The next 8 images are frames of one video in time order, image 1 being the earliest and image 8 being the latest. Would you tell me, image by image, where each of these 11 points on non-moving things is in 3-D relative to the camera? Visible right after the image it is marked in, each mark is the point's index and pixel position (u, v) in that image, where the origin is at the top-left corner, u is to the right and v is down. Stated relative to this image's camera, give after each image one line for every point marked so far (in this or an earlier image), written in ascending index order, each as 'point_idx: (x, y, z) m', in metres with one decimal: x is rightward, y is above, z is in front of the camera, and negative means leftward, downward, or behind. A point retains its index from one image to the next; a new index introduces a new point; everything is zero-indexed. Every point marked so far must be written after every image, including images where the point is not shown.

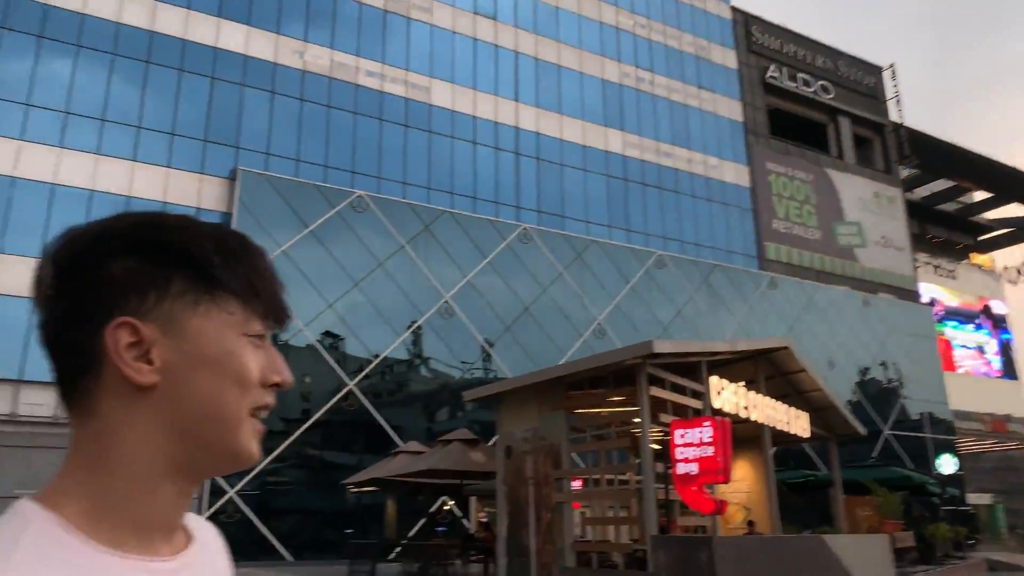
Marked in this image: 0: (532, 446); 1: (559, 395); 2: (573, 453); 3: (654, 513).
0: (+0.6, -2.4, +10.1) m
1: (+0.9, -1.6, +9.9) m
2: (+1.1, -2.4, +9.6) m
3: (+2.0, -3.1, +8.9) m
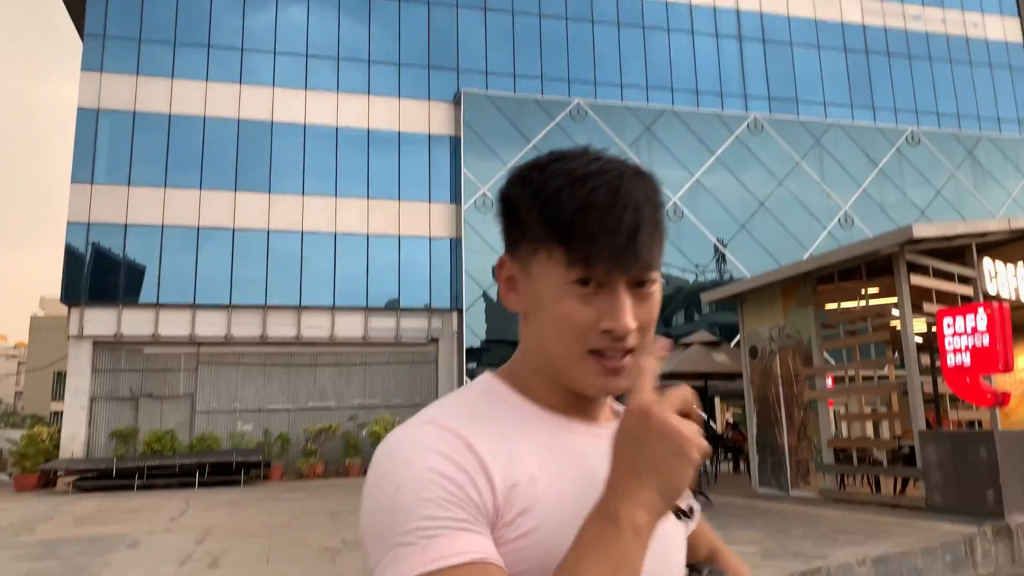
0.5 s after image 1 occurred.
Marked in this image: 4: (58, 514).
0: (+4.0, -0.8, +9.7) m
1: (+4.3, 0.0, +9.3) m
2: (+4.4, -0.8, +9.1) m
3: (+5.3, -1.5, +8.3) m
4: (-7.4, -3.6, +10.6) m
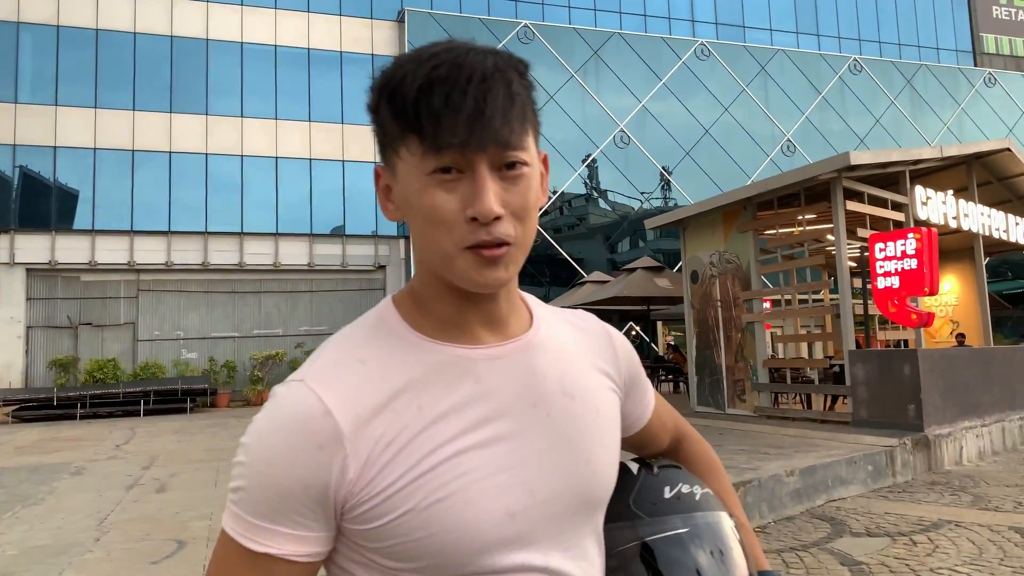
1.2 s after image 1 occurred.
0: (+3.3, +0.3, +9.9) m
1: (+3.5, +1.1, +9.5) m
2: (+3.7, +0.2, +9.4) m
3: (+4.6, -0.6, +8.7) m
4: (-8.2, -2.5, +10.4) m
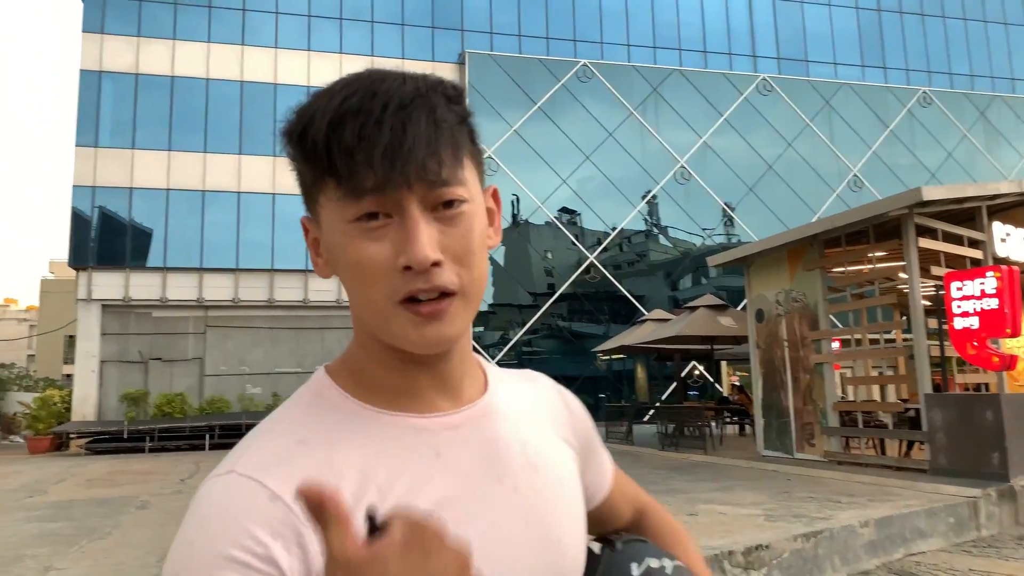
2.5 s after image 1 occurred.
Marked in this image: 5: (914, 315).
0: (+4.1, -0.3, +9.6) m
1: (+4.4, +0.5, +9.3) m
2: (+4.5, -0.3, +9.1) m
3: (+5.3, -1.1, +8.3) m
4: (-7.3, -3.1, +10.8) m
5: (+5.0, -0.3, +8.1) m
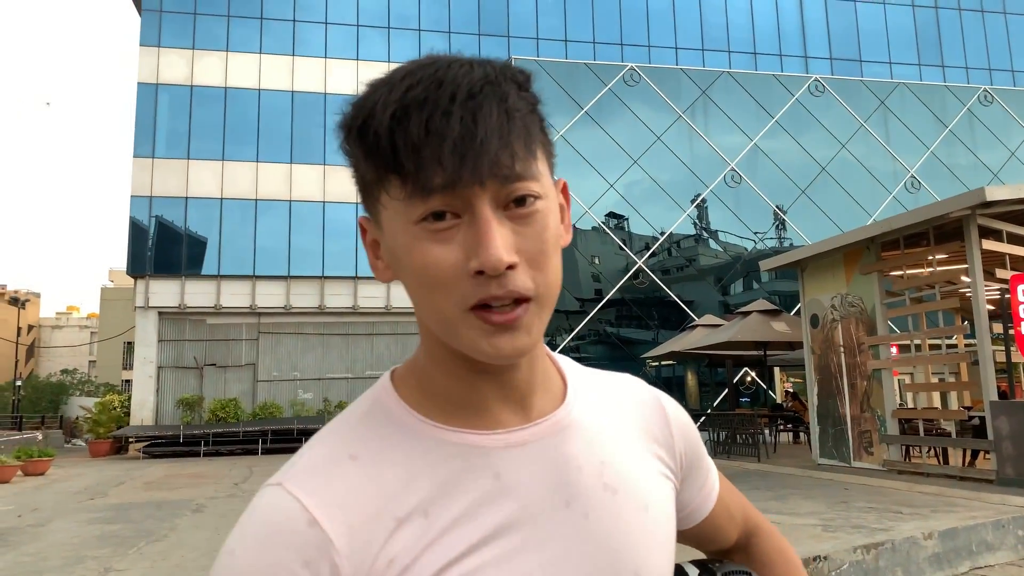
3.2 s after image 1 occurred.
0: (+4.8, -0.3, +9.4) m
1: (+5.0, +0.5, +9.0) m
2: (+5.2, -0.4, +8.9) m
3: (+6.0, -1.1, +8.0) m
4: (-6.5, -3.2, +11.0) m
5: (+5.6, -0.4, +7.8) m
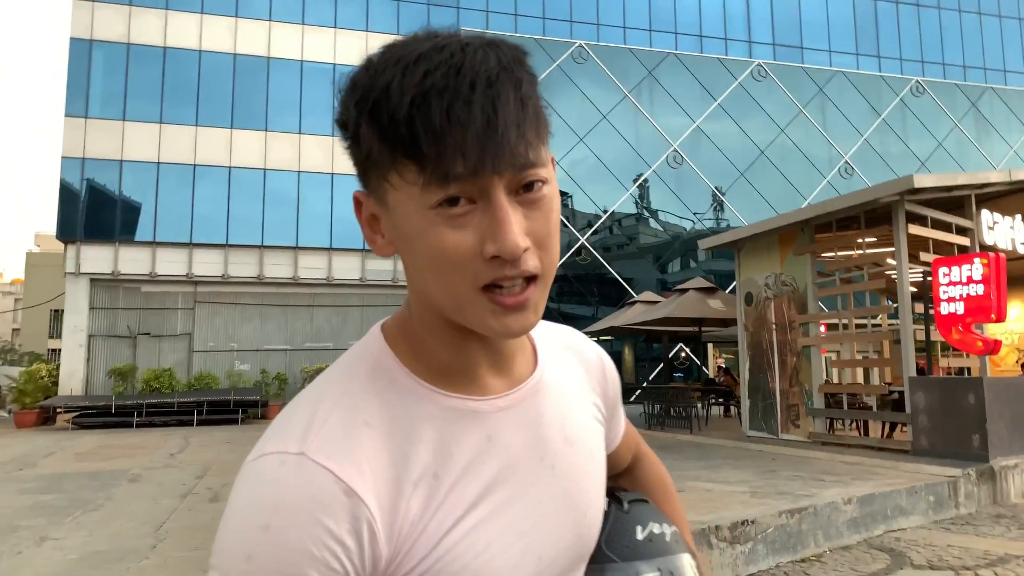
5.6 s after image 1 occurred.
0: (+4.0, -0.1, +9.8) m
1: (+4.2, +0.7, +9.4) m
2: (+4.4, -0.1, +9.2) m
3: (+5.2, -0.9, +8.5) m
4: (-7.5, -2.7, +10.7) m
5: (+4.9, -0.1, +8.2) m
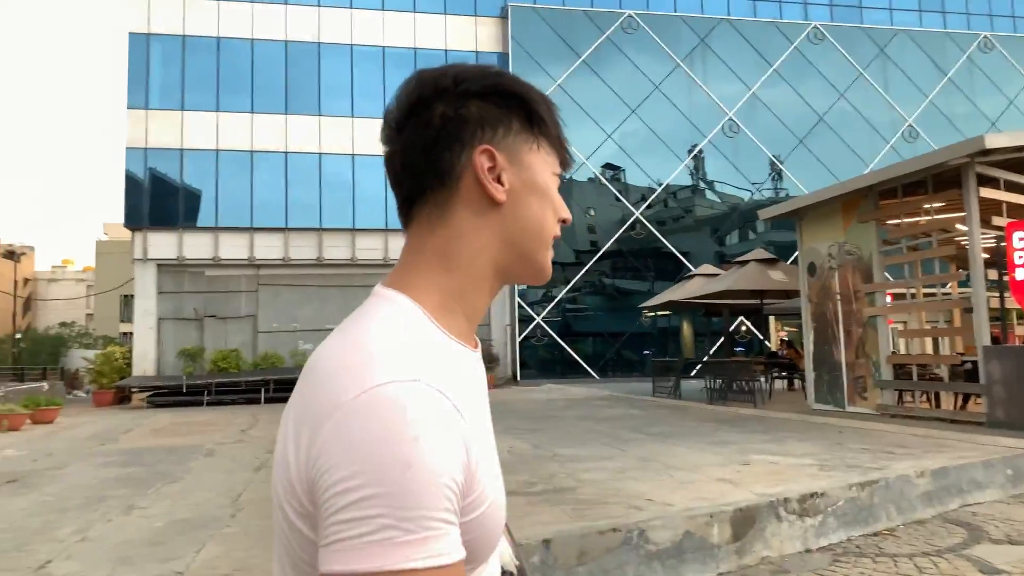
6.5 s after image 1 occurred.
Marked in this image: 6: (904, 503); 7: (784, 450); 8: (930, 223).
0: (+4.8, +0.4, +9.5) m
1: (+5.0, +1.2, +9.1) m
2: (+5.1, +0.3, +8.9) m
3: (+5.9, -0.5, +8.1) m
4: (-6.6, -2.5, +11.1) m
5: (+5.6, +0.3, +7.9) m
6: (+4.0, -2.2, +6.6) m
7: (+3.3, -2.0, +7.9) m
8: (+5.3, +0.8, +8.2) m
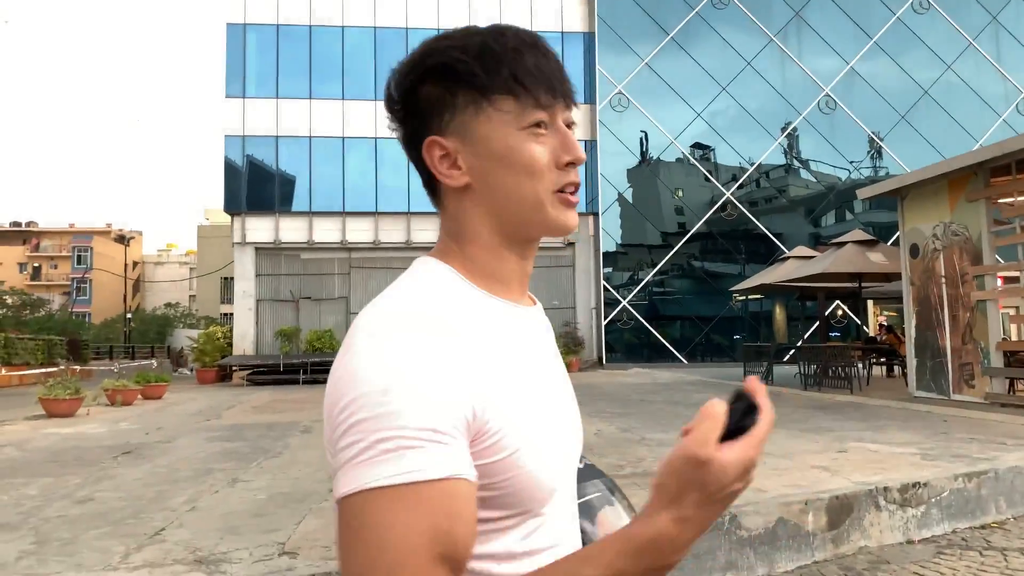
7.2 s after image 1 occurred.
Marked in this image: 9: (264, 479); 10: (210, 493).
0: (+6.0, +0.6, +9.0) m
1: (+6.1, +1.4, +8.6) m
2: (+6.3, +0.5, +8.5) m
3: (+7.0, -0.3, +7.6) m
4: (-5.2, -2.2, +11.7) m
5: (+6.7, +0.5, +7.4) m
6: (+5.0, -2.0, +6.3) m
7: (+4.4, -1.8, +7.7) m
8: (+6.4, +1.0, +7.8) m
9: (-2.7, -2.1, +7.1) m
10: (-3.0, -2.1, +6.6) m
